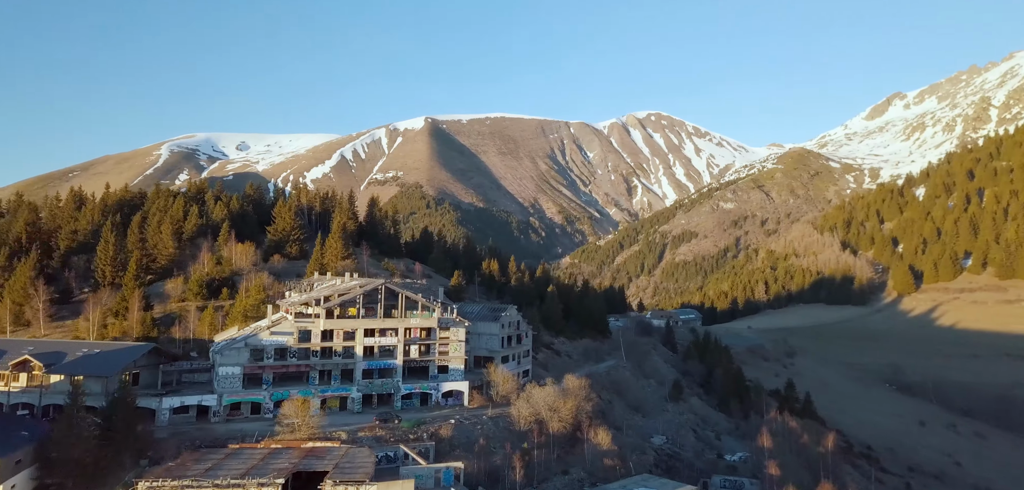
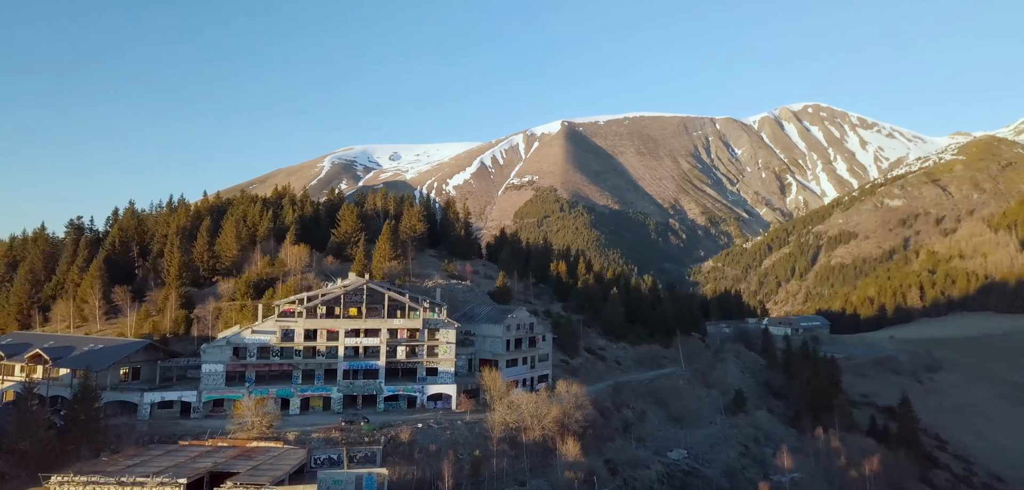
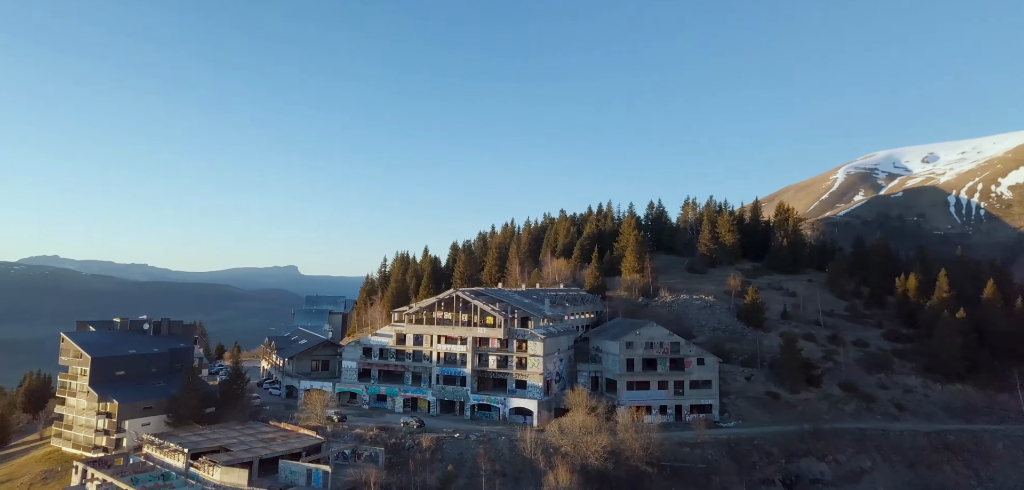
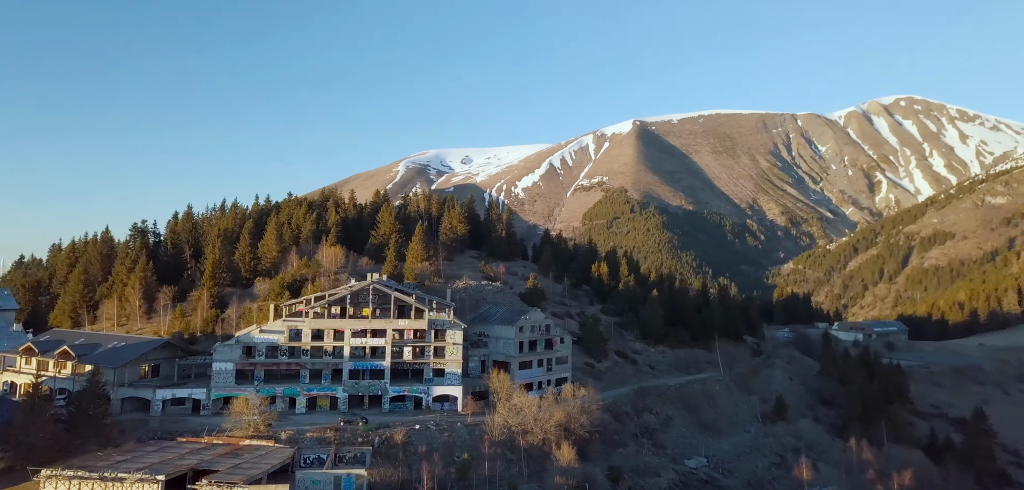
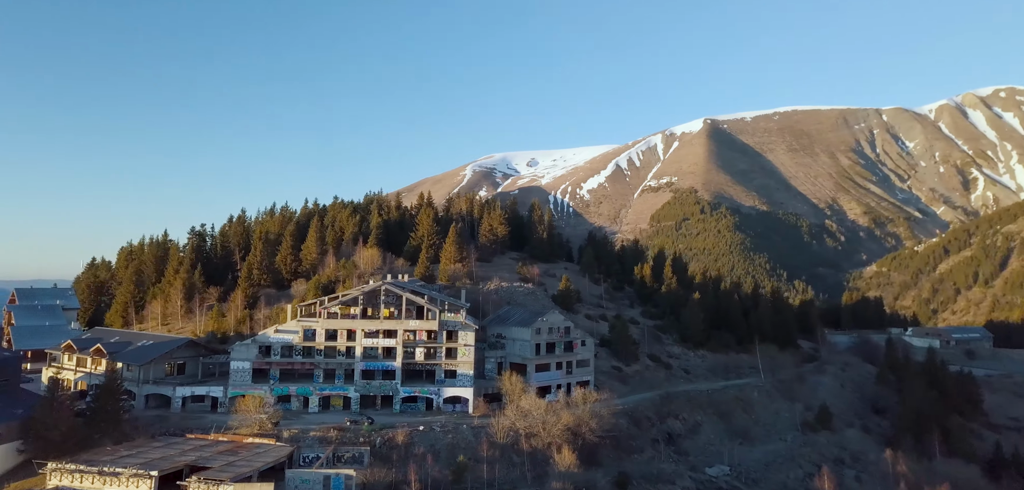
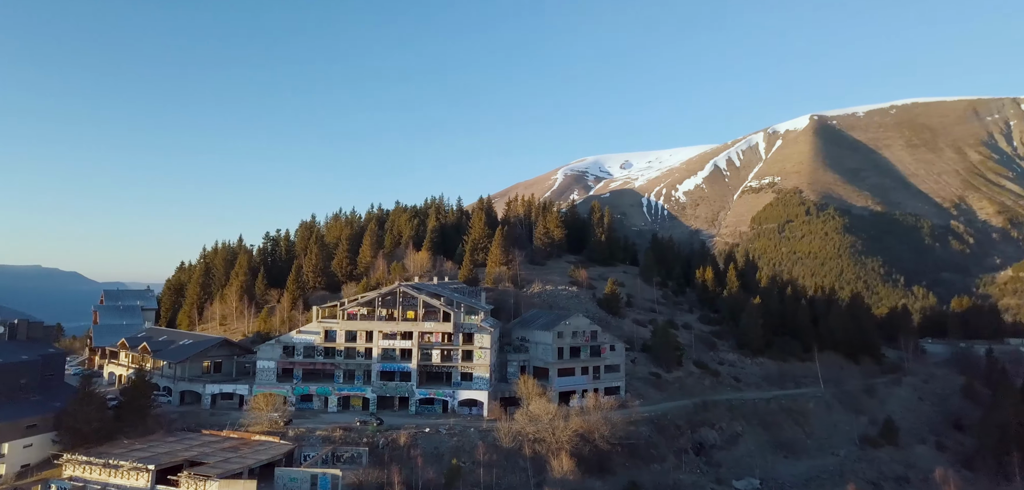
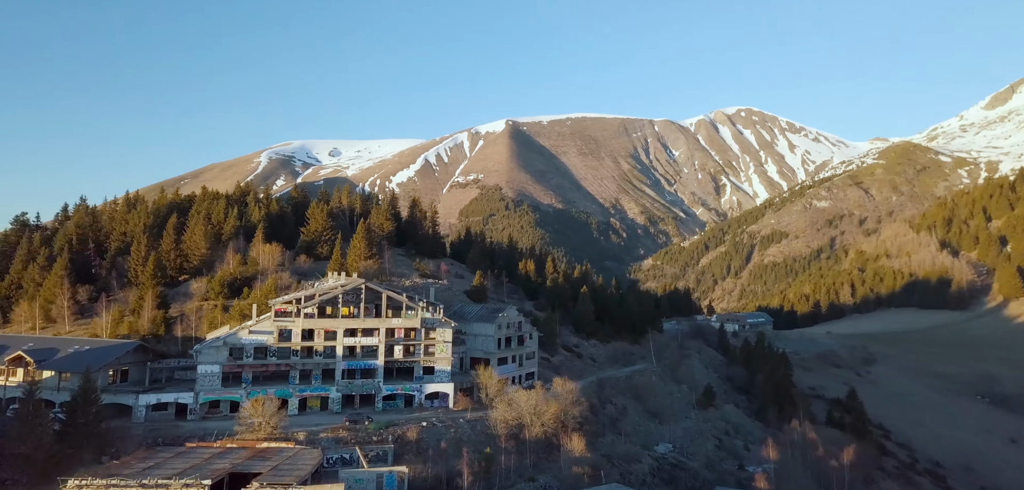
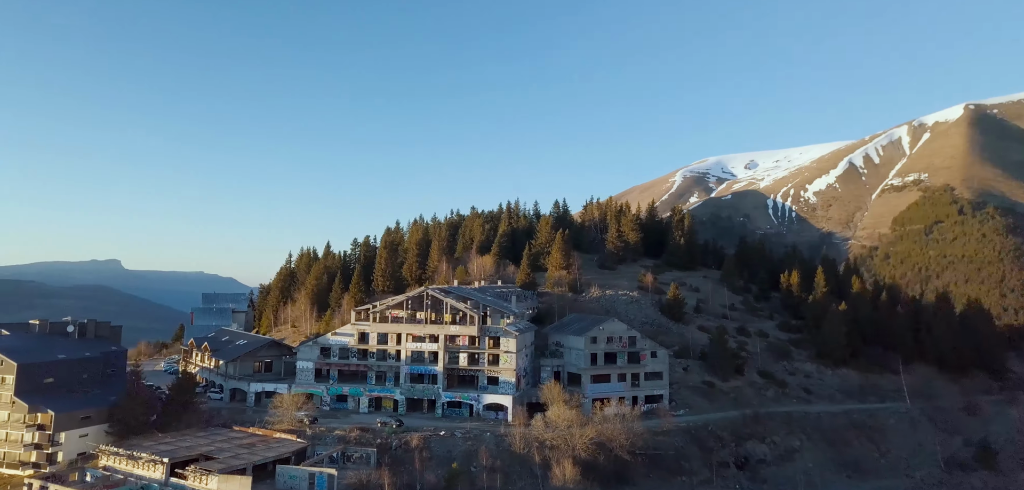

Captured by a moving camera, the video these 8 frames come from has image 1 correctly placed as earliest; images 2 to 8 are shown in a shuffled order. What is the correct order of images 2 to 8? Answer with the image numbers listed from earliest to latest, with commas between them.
7, 2, 4, 5, 6, 8, 3
